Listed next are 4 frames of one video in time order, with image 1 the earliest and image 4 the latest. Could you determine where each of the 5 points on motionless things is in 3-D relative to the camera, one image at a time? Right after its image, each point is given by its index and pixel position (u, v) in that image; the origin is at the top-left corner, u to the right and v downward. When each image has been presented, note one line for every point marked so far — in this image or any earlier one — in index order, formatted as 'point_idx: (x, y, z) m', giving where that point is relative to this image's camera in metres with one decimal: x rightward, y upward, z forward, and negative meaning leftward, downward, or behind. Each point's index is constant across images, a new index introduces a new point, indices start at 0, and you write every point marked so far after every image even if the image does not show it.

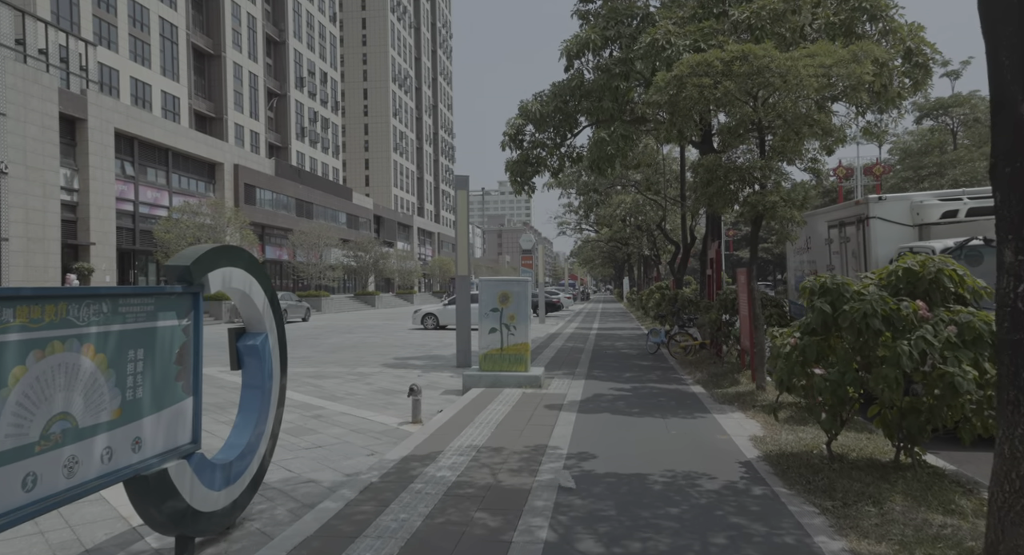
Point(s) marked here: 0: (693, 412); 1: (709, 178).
0: (+2.3, -1.7, +7.9) m
1: (+2.8, +1.4, +8.6) m
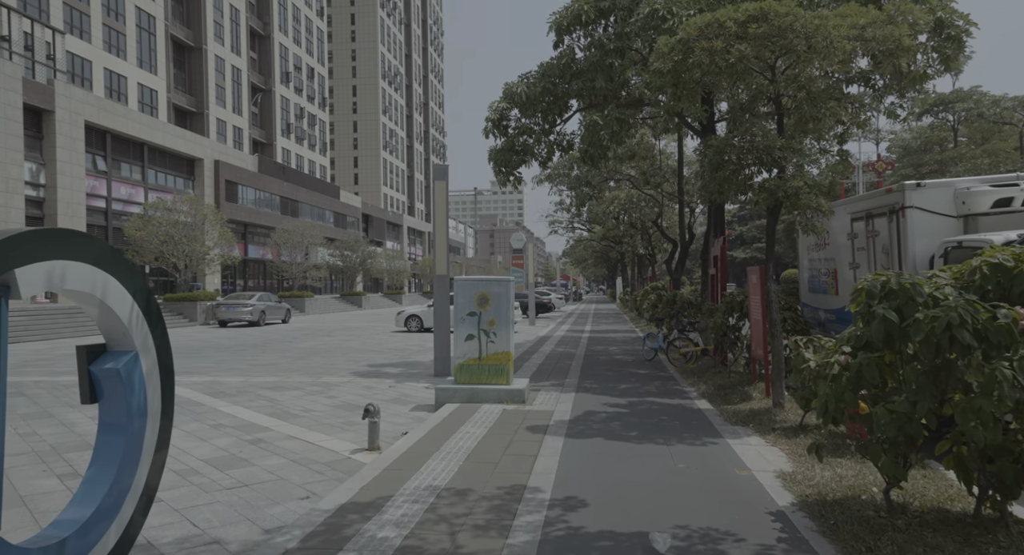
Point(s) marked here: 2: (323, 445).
0: (+2.1, -1.7, +6.7) m
1: (+2.5, +1.4, +7.4) m
2: (-2.1, -1.8, +6.8) m
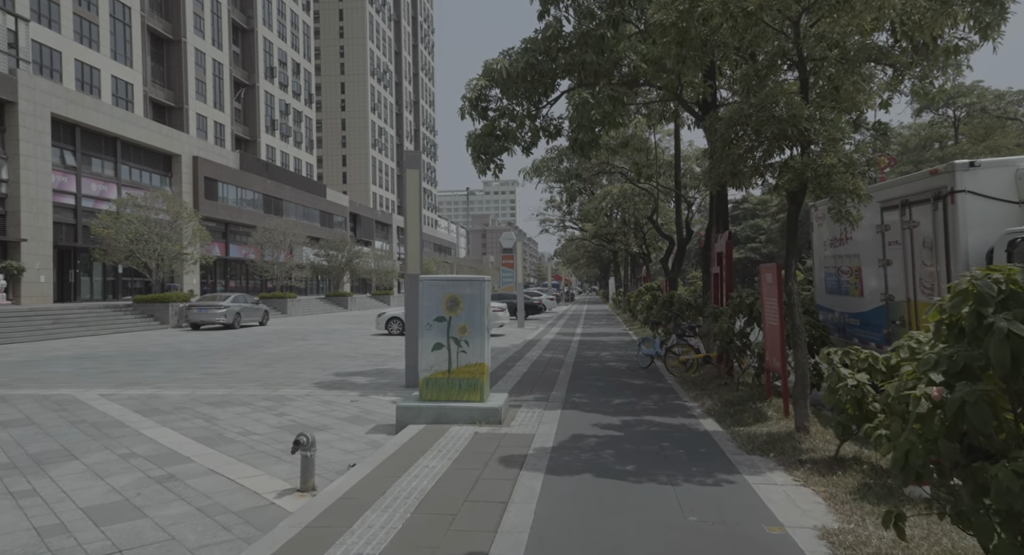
0: (+1.8, -1.7, +5.4) m
1: (+2.2, +1.4, +6.2) m
2: (-2.4, -1.8, +5.5) m
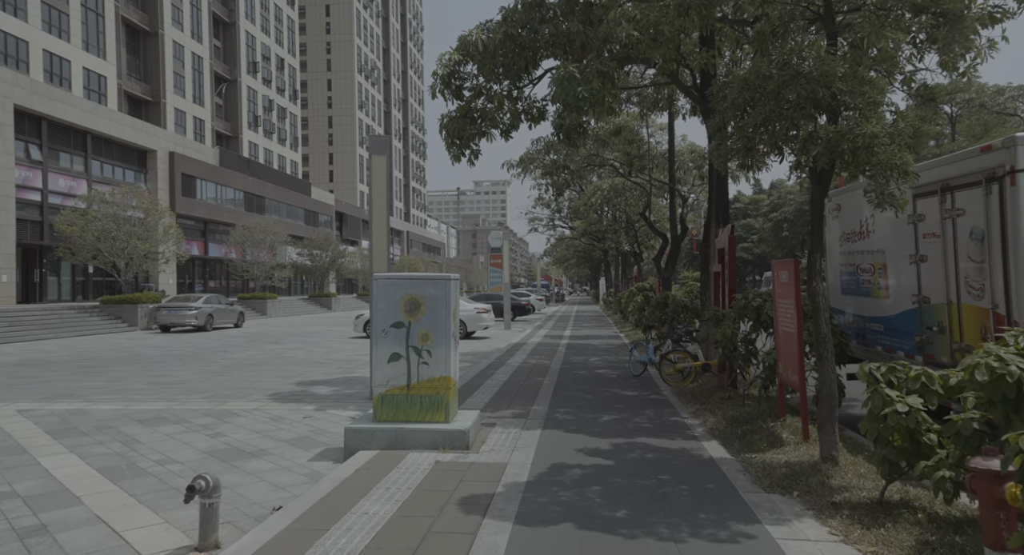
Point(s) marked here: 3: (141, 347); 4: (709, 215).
0: (+1.5, -1.7, +4.3) m
1: (+1.9, +1.4, +5.1) m
2: (-2.6, -1.8, +4.3) m
3: (-11.3, -2.1, +18.7) m
4: (+3.5, +1.1, +10.8) m
